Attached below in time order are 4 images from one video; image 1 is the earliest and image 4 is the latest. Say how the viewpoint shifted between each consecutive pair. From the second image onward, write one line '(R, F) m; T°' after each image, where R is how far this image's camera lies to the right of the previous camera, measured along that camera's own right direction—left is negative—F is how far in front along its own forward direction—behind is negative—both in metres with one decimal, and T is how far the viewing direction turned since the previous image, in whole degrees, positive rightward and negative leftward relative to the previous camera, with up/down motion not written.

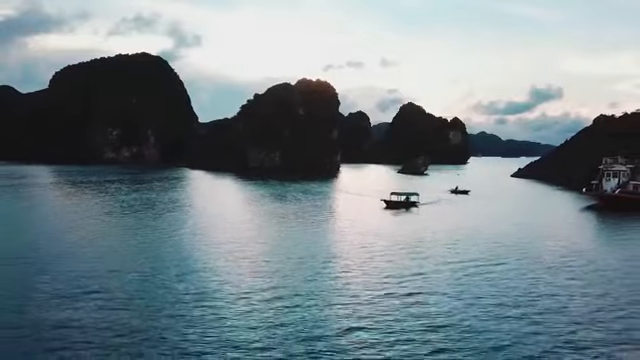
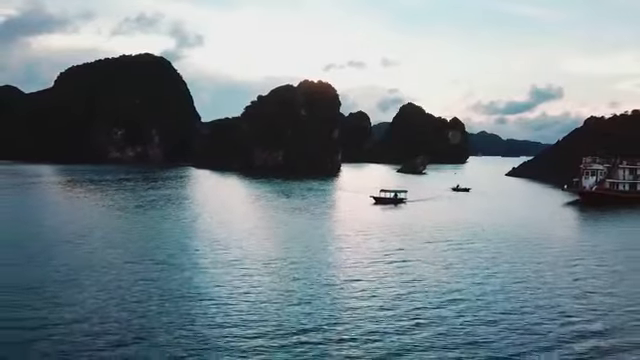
(0.0, -0.7) m; 0°
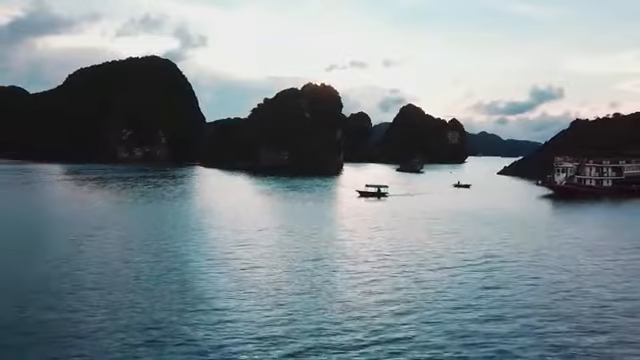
(-0.1, -1.3) m; 0°
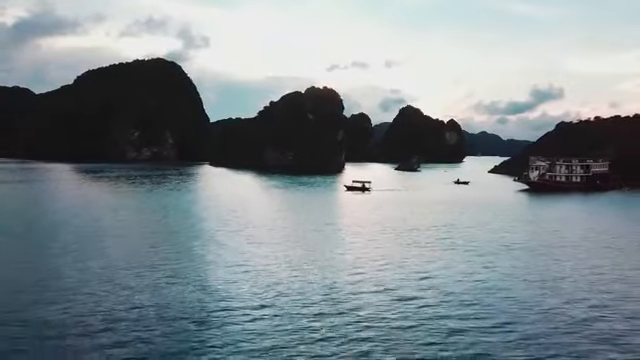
(-0.1, -1.4) m; 0°
